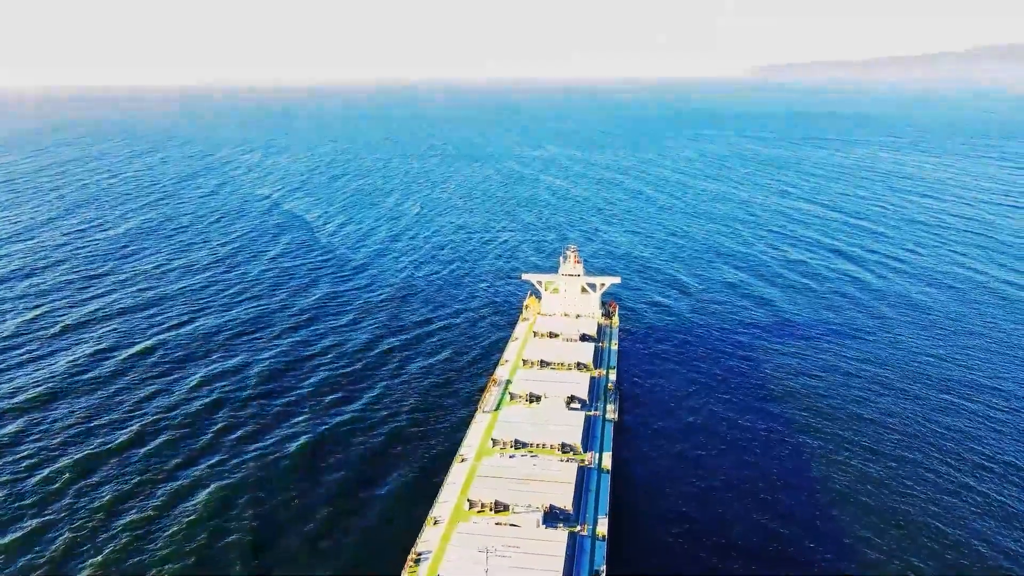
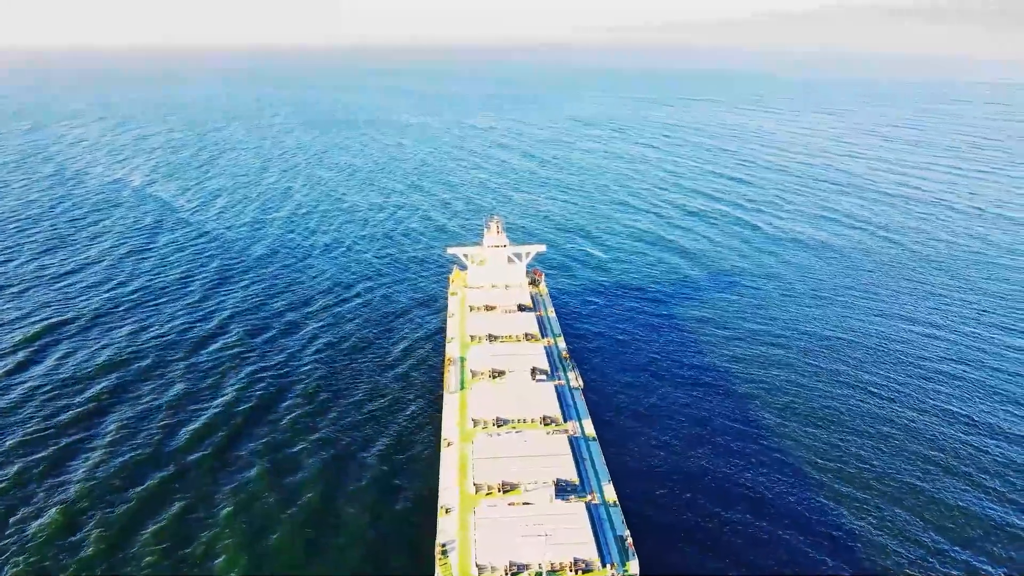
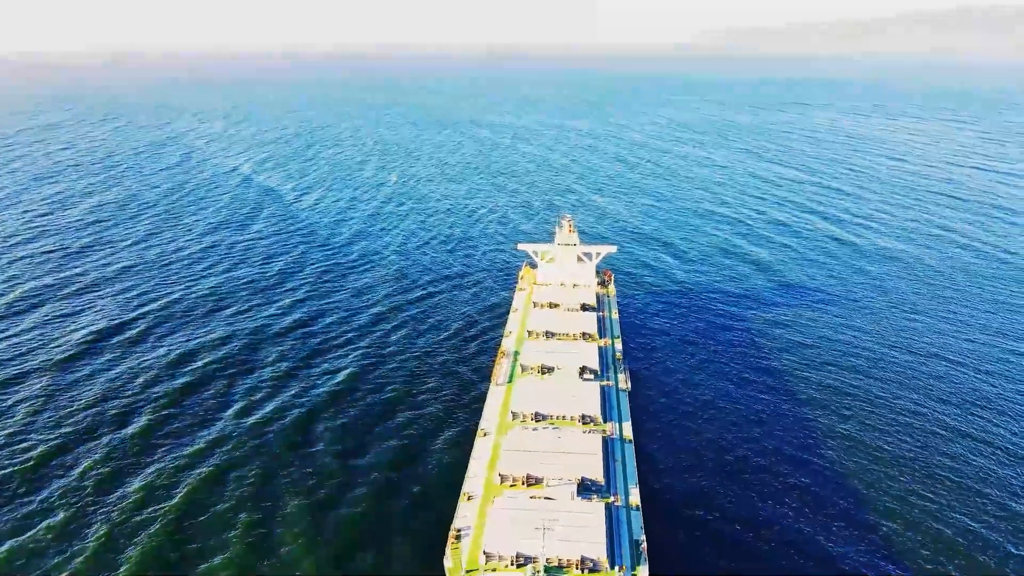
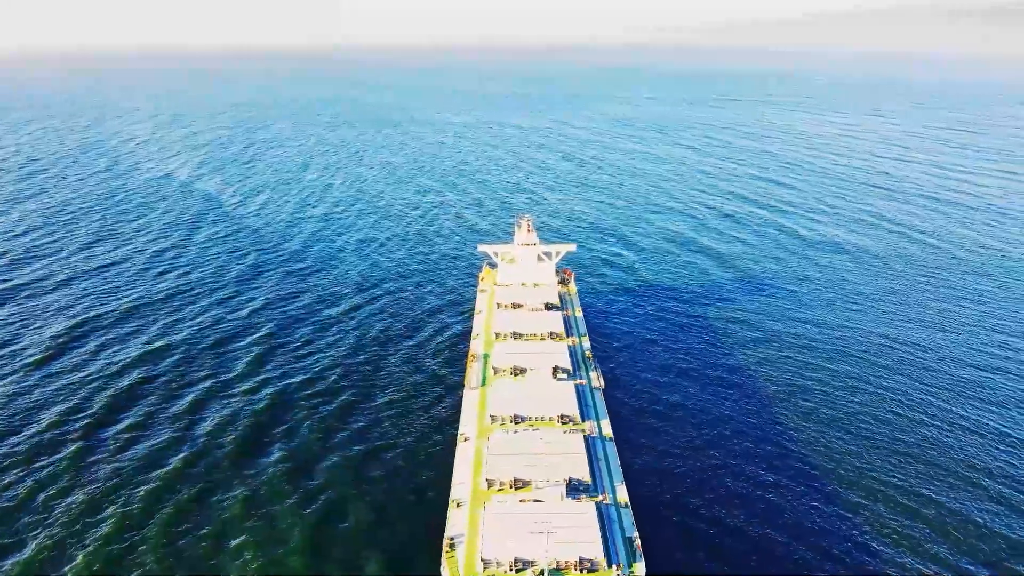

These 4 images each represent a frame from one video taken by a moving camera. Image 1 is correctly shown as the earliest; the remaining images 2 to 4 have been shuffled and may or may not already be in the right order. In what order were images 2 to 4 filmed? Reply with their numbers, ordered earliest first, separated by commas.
3, 4, 2
